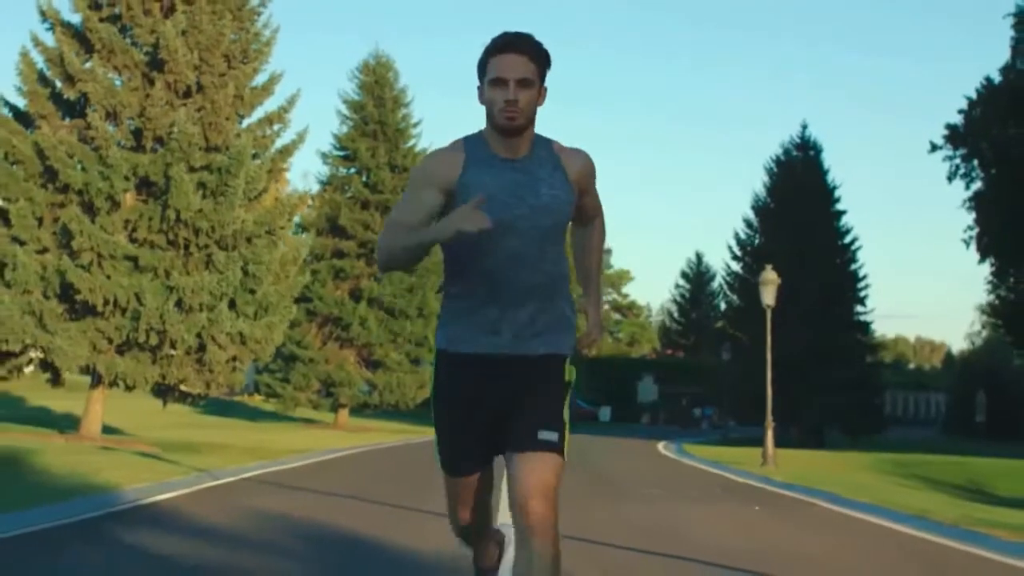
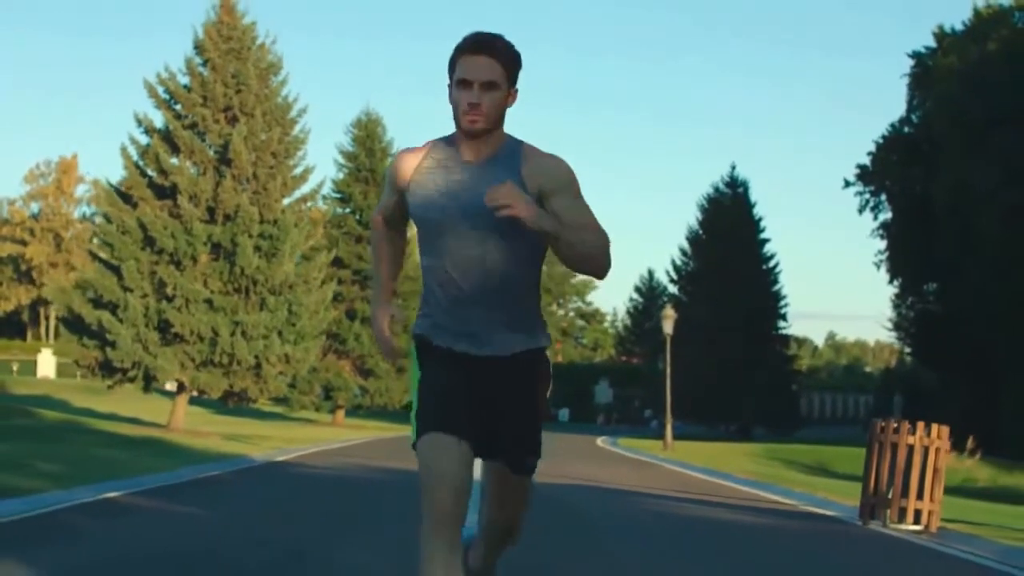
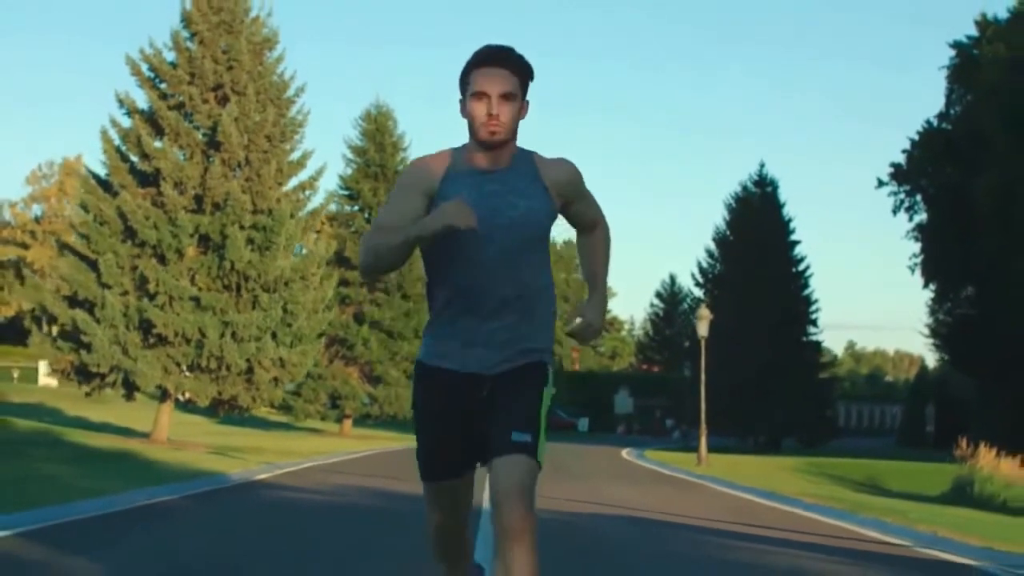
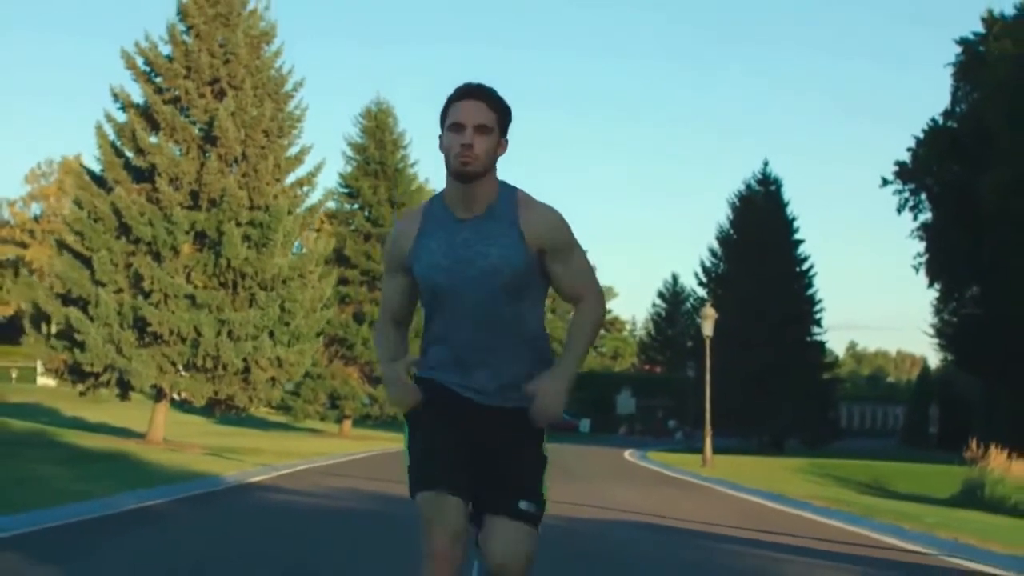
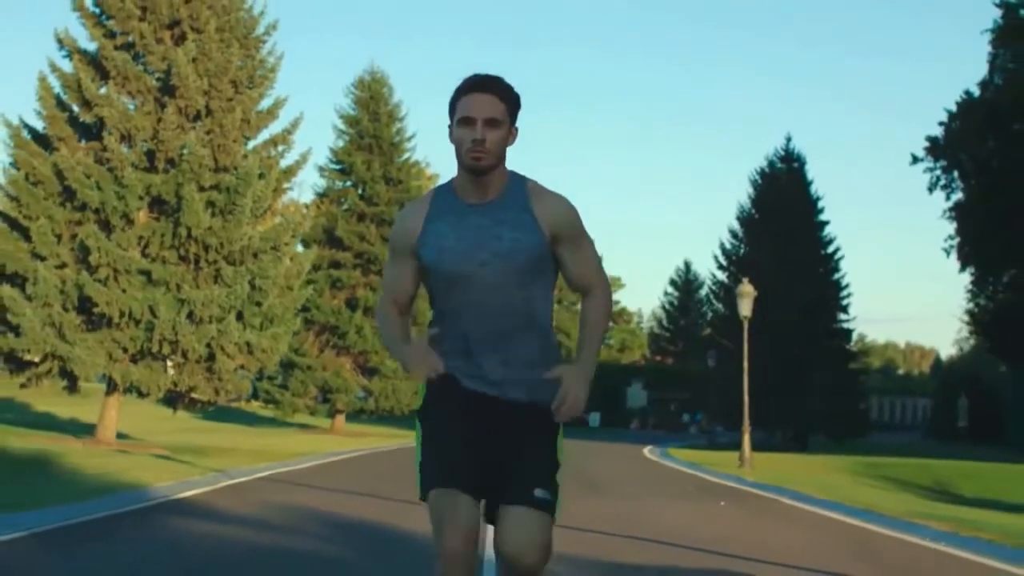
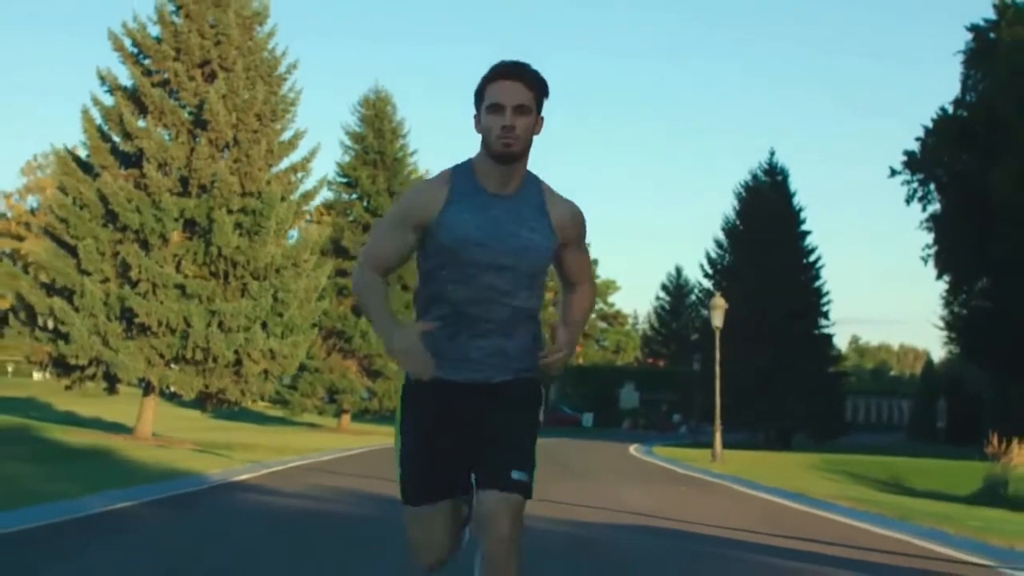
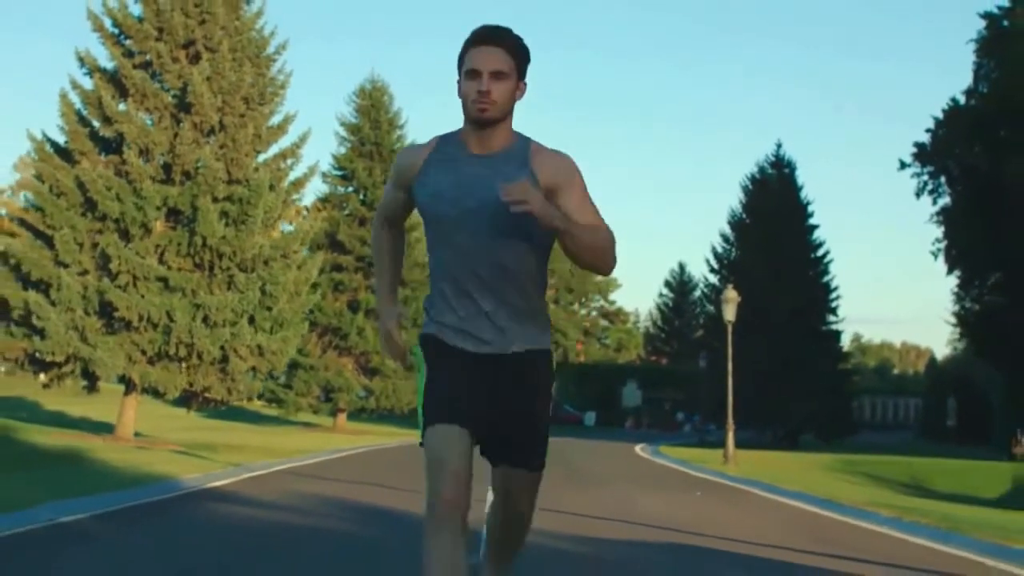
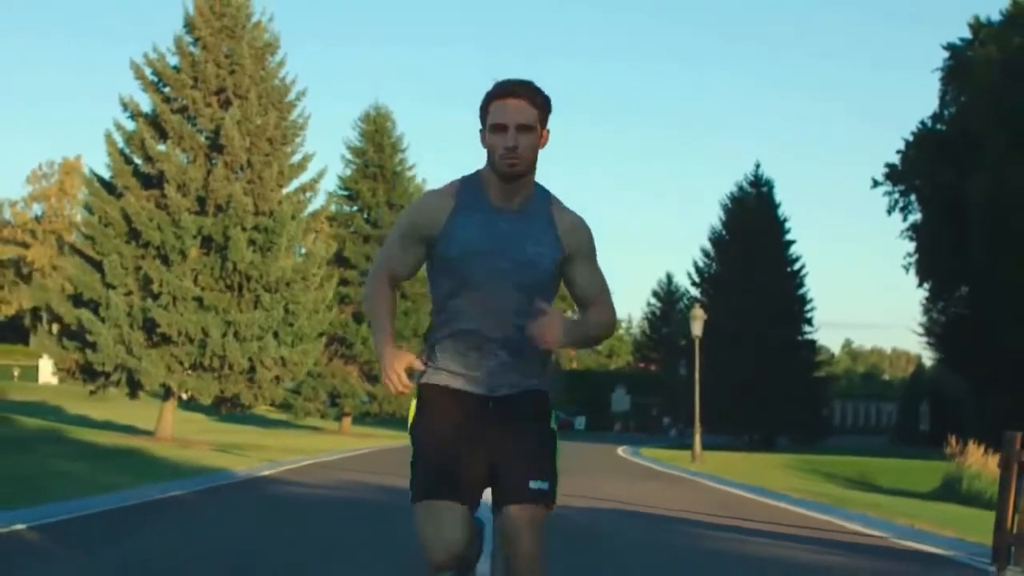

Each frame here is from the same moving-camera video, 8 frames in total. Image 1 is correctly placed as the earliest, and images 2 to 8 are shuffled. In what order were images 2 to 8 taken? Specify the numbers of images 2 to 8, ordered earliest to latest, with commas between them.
5, 7, 6, 4, 3, 8, 2
